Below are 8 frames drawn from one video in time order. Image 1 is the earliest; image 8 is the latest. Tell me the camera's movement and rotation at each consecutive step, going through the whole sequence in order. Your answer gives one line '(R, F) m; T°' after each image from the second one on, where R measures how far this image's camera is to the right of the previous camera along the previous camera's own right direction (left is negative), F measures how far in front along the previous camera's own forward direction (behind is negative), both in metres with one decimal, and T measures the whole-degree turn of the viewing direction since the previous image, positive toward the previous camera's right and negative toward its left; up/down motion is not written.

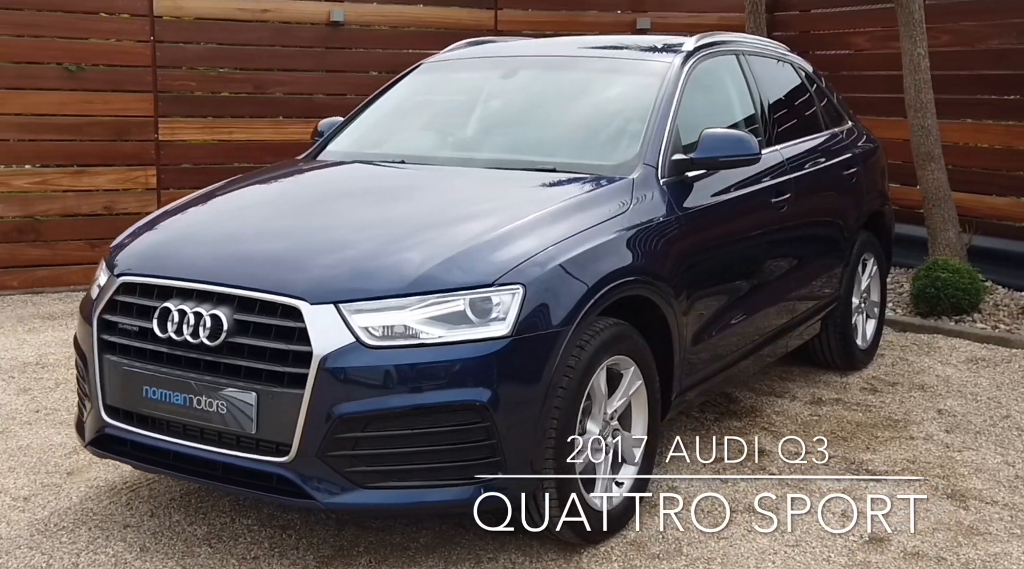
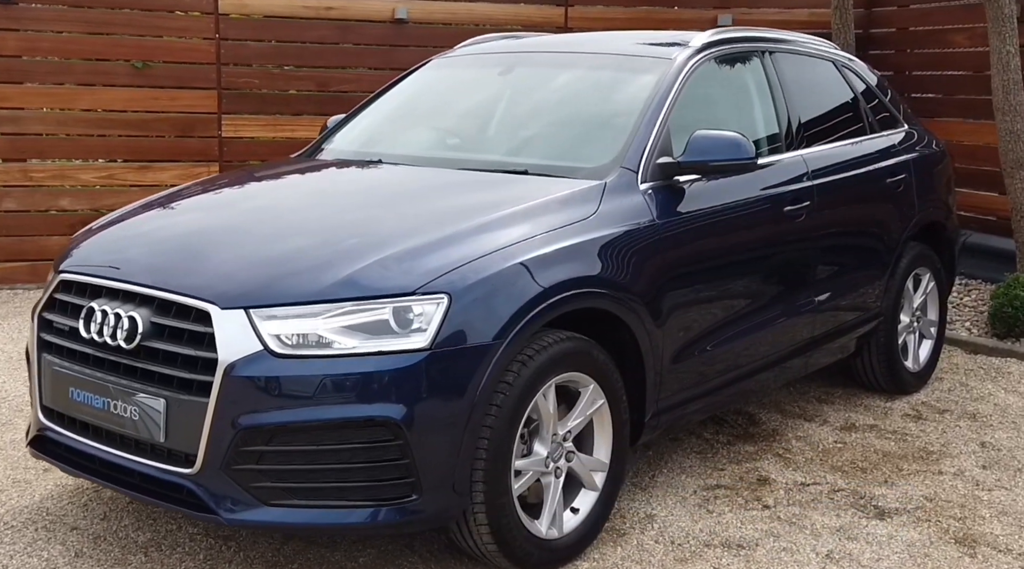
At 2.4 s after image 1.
(+0.6, +0.3) m; -7°
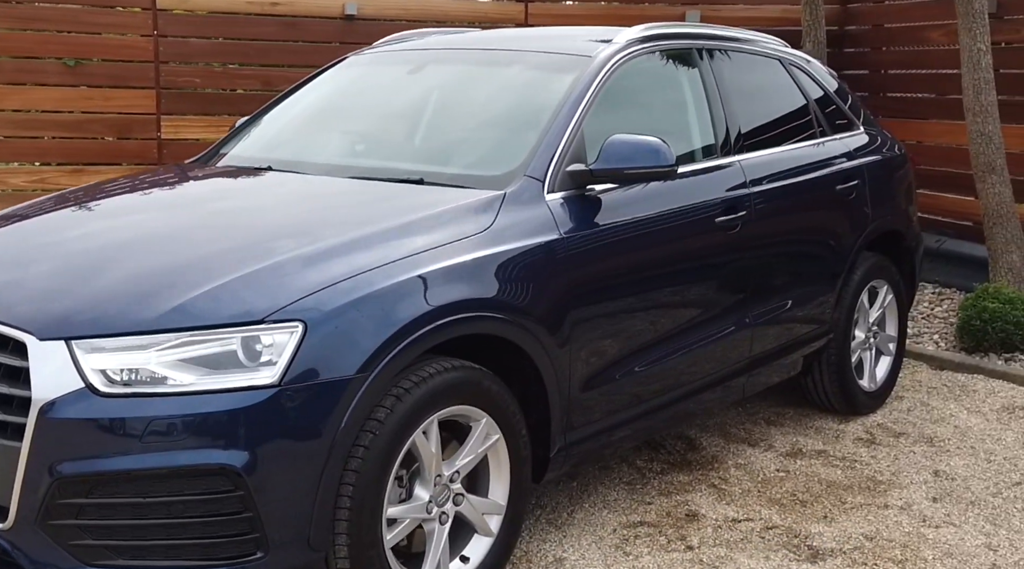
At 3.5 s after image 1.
(+0.3, +0.4) m; 0°
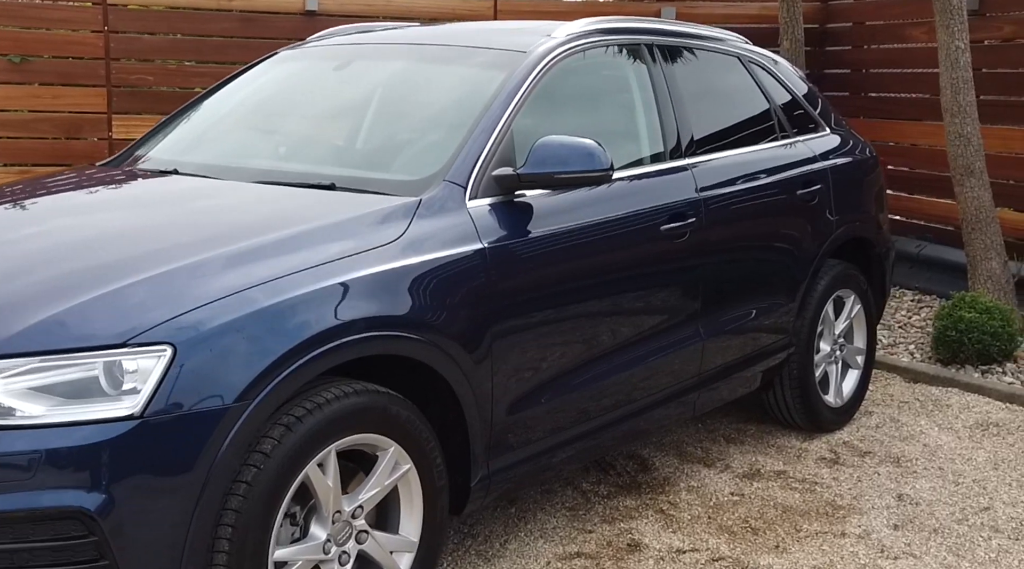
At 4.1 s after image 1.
(+0.2, +0.3) m; 0°
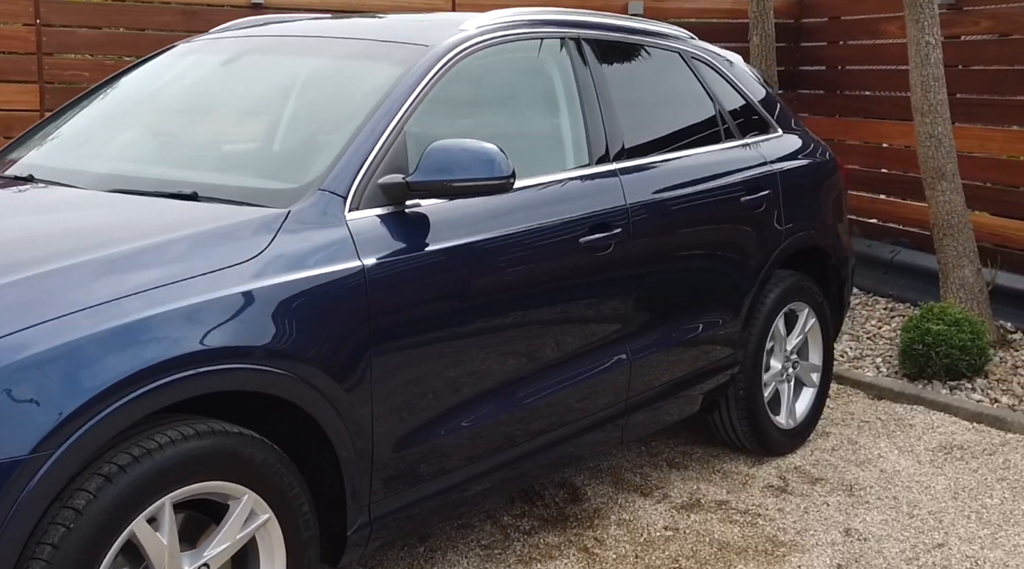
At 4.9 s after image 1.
(+0.3, +0.4) m; 0°
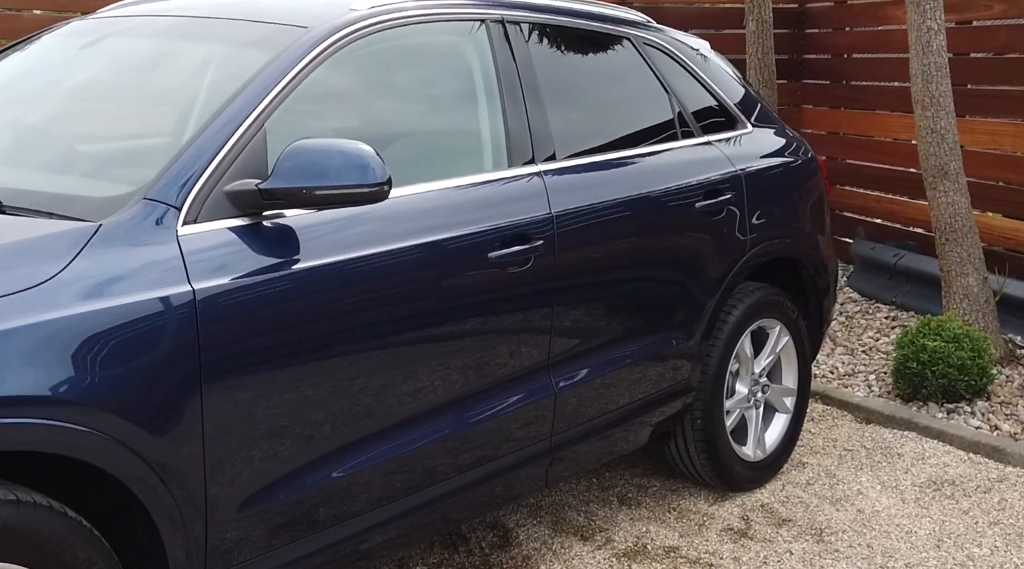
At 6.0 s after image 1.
(+0.4, +0.5) m; -1°
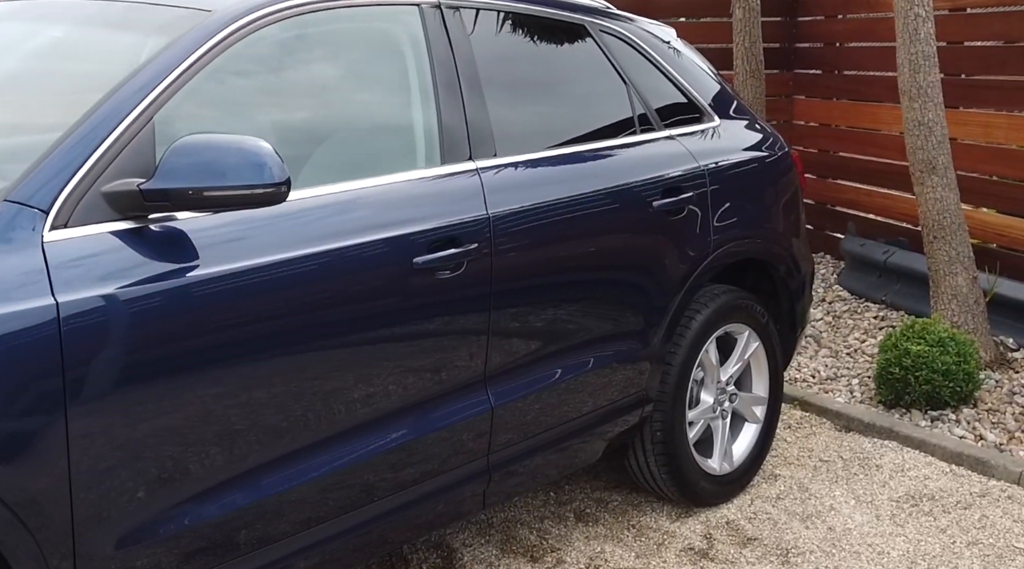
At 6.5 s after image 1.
(+0.2, +0.2) m; 0°
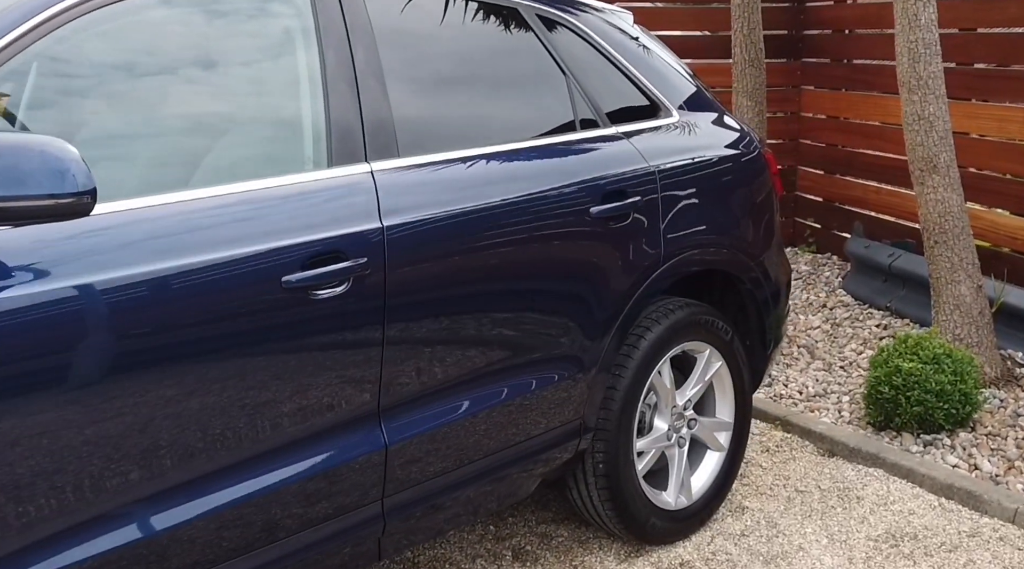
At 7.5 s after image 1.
(+0.3, +0.4) m; -2°
